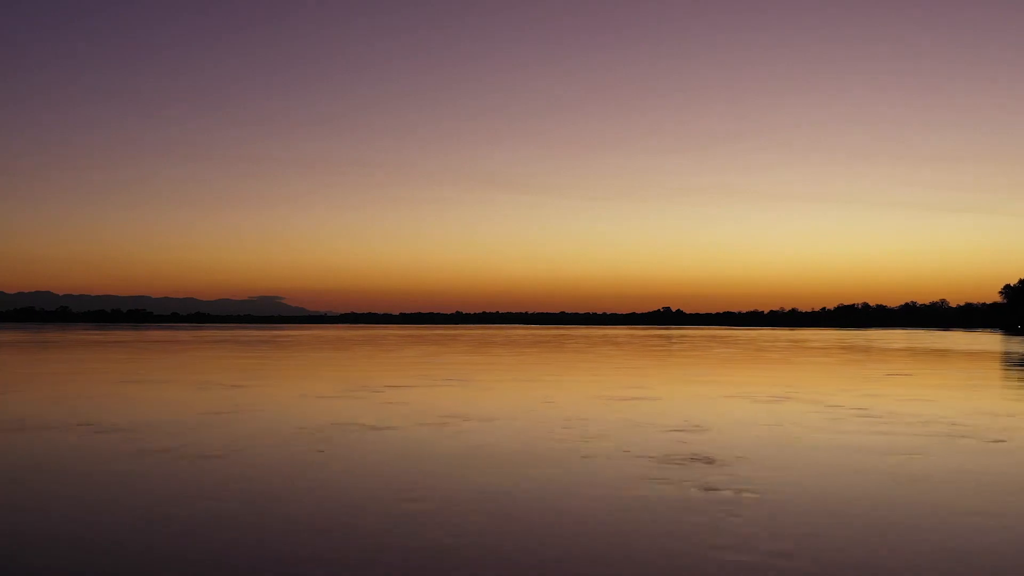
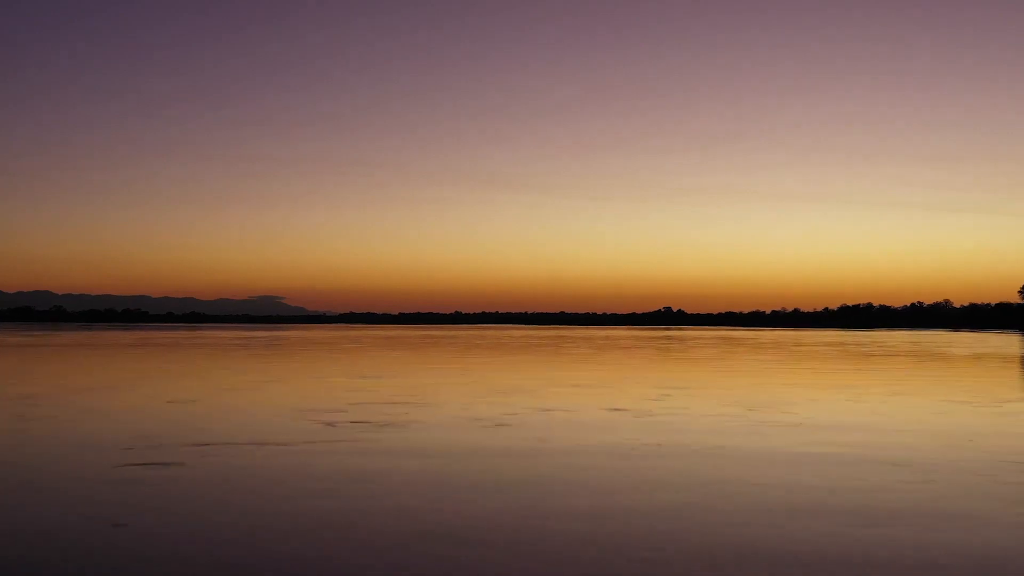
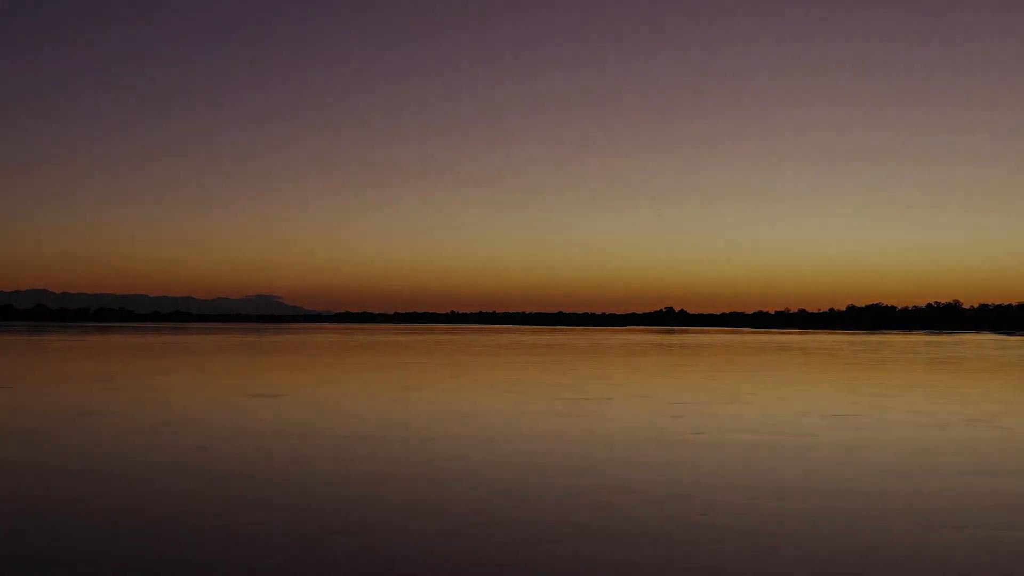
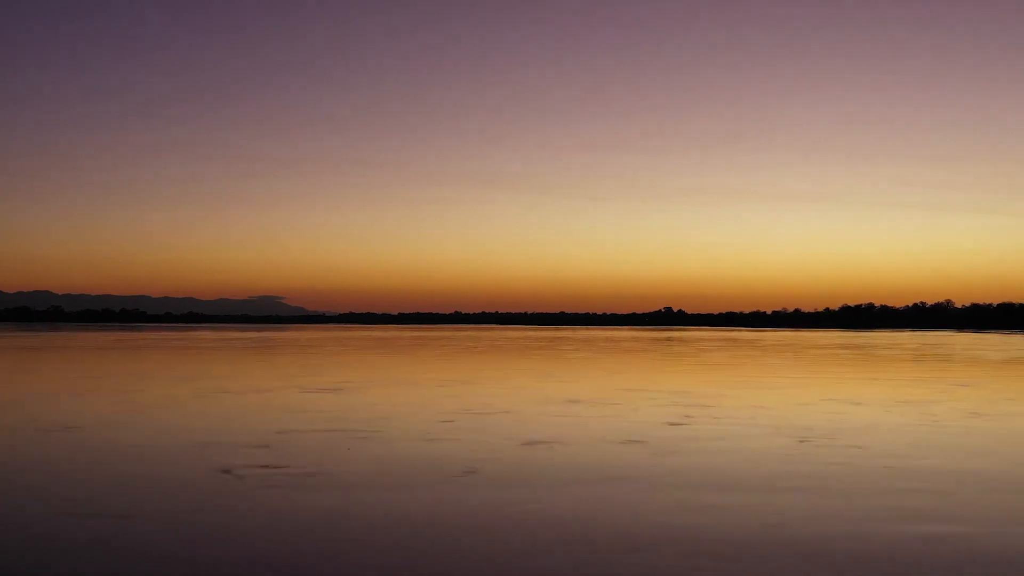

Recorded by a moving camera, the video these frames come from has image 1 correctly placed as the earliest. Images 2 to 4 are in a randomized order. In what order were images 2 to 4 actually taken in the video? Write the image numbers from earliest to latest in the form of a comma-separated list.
2, 4, 3
